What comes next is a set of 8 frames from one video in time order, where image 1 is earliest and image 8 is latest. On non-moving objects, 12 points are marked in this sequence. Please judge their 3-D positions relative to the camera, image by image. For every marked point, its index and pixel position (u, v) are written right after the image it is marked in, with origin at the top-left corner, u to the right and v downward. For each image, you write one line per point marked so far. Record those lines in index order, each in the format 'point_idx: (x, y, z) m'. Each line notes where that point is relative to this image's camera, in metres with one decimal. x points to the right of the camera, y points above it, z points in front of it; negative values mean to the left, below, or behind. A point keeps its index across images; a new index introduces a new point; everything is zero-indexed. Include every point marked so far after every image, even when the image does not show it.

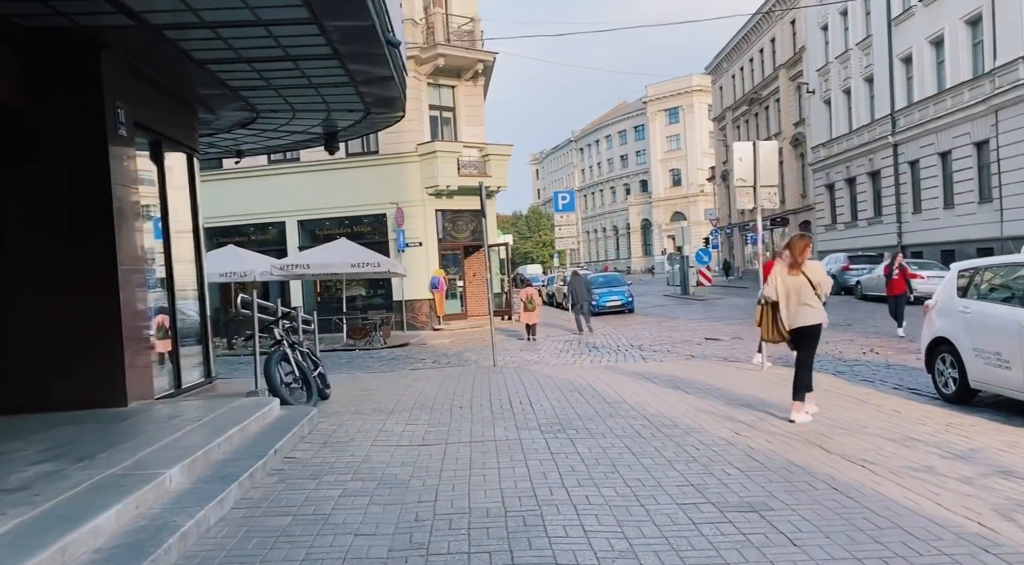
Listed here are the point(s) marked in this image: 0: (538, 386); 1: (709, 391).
0: (+0.3, -1.2, +9.2) m
1: (+2.2, -1.2, +8.5) m
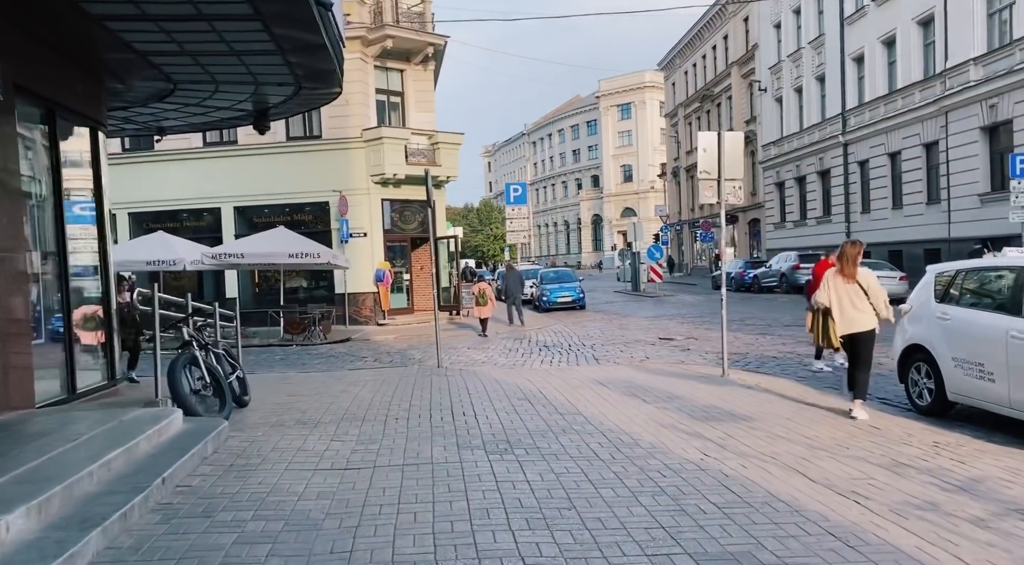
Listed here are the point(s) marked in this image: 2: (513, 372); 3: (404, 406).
0: (-0.3, -1.2, +8.3) m
1: (+1.6, -1.2, +7.8) m
2: (0.0, -1.3, +11.0) m
3: (-1.1, -1.2, +7.6) m
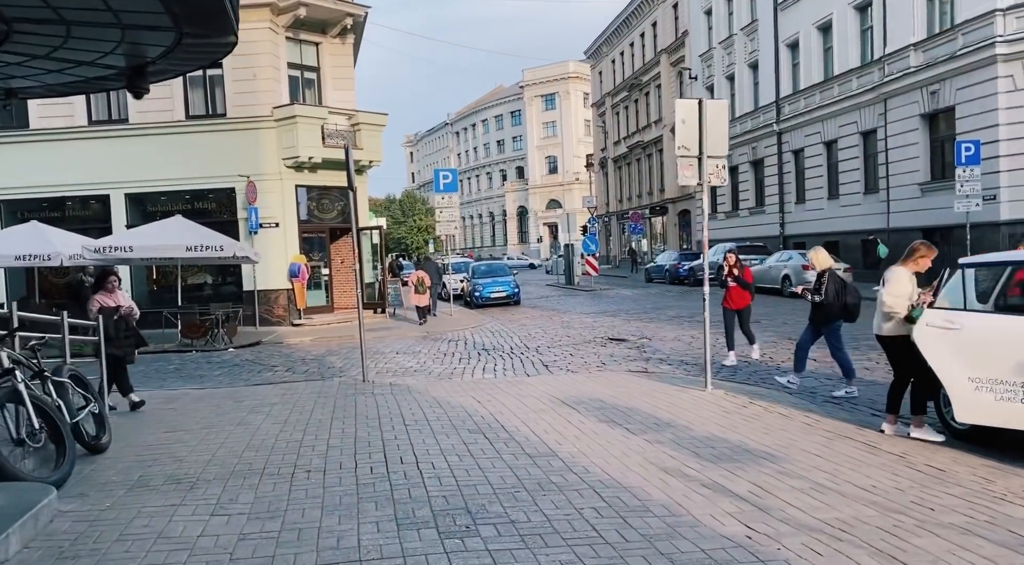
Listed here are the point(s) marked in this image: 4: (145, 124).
0: (-0.7, -1.2, +6.6) m
1: (+1.2, -1.2, +6.2) m
2: (-0.7, -1.2, +9.3) m
3: (-1.4, -1.2, +5.8) m
4: (-9.1, +3.9, +19.3) m
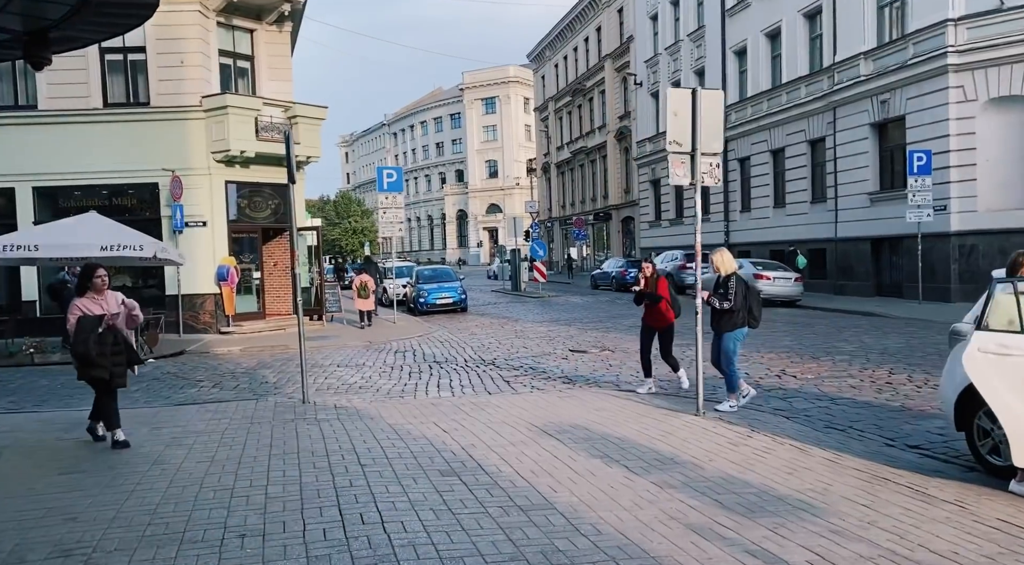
0: (-0.9, -1.3, +5.5) m
1: (+1.0, -1.3, +5.3) m
2: (-1.1, -1.3, +8.2) m
3: (-1.5, -1.3, +4.6) m
4: (-10.2, +3.9, +17.5) m
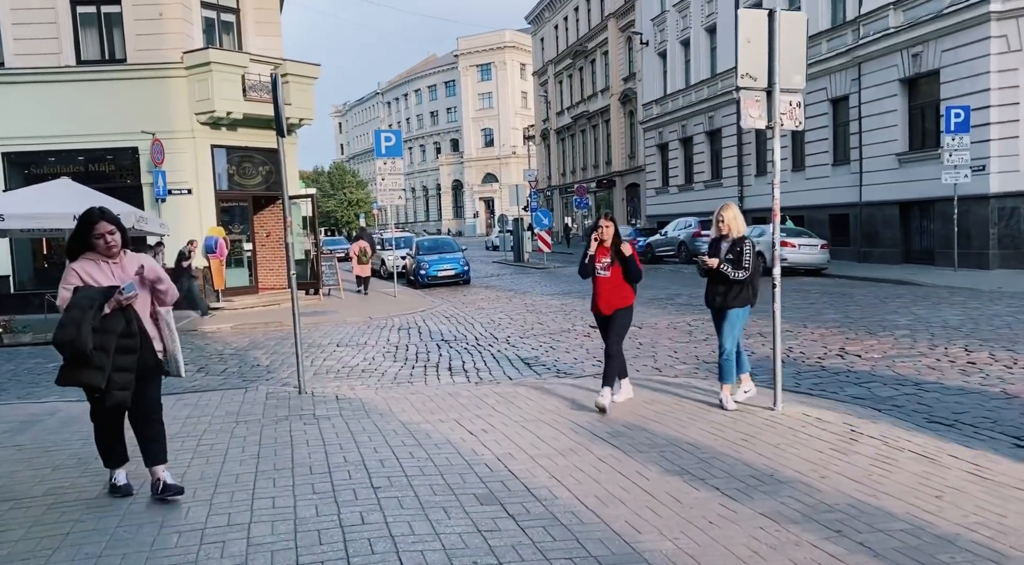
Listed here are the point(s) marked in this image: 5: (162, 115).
0: (-0.6, -1.1, +4.2) m
1: (+1.3, -1.1, +4.1) m
2: (-0.8, -1.0, +6.9) m
3: (-1.2, -1.2, +3.4) m
4: (-10.0, +4.4, +16.0) m
5: (-7.4, +3.5, +16.5) m
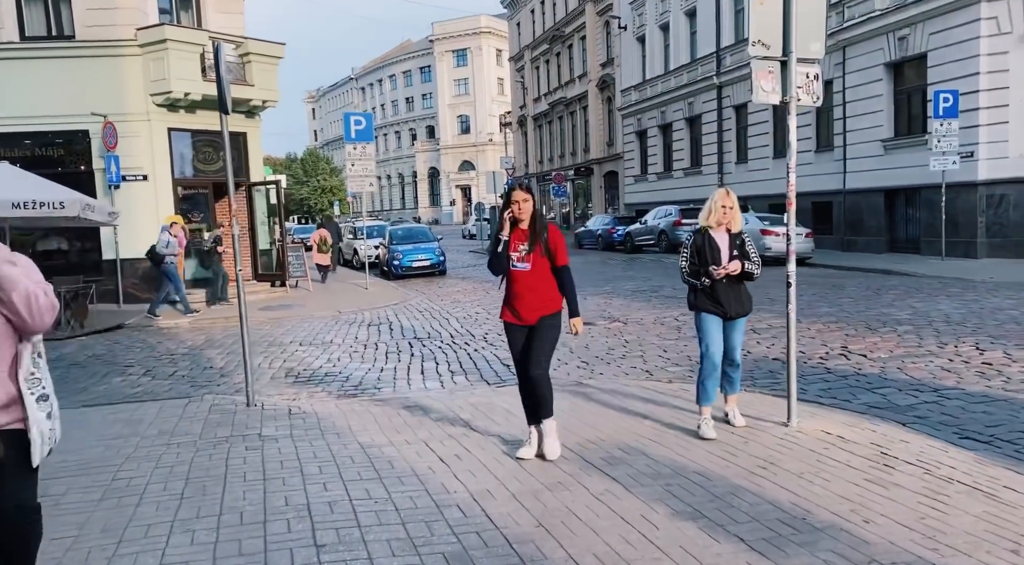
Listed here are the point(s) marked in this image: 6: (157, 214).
0: (-0.7, -1.1, +3.4) m
1: (+1.2, -1.1, +3.3) m
2: (-1.0, -1.0, +6.1) m
3: (-1.3, -1.2, +2.6) m
4: (-10.5, +4.6, +14.8) m
5: (-7.9, +3.7, +15.4) m
6: (-7.2, +1.4, +15.8) m
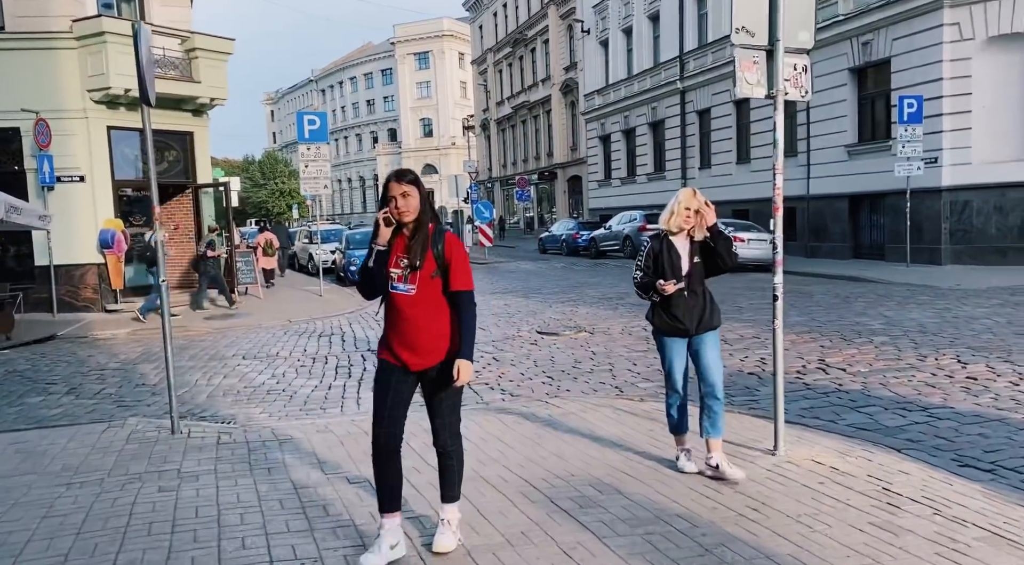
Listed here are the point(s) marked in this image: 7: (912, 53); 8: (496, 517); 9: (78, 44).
0: (-0.9, -1.2, +2.8) m
1: (+1.1, -1.2, +2.8) m
2: (-1.3, -1.1, +5.5) m
3: (-1.4, -1.3, +1.9) m
4: (-11.2, +4.4, +13.8) m
5: (-8.6, +3.5, +14.4) m
6: (-8.0, +1.3, +14.9) m
7: (+9.7, +5.5, +18.8) m
8: (0.0, -1.1, +3.8) m
9: (-8.1, +4.4, +14.4) m
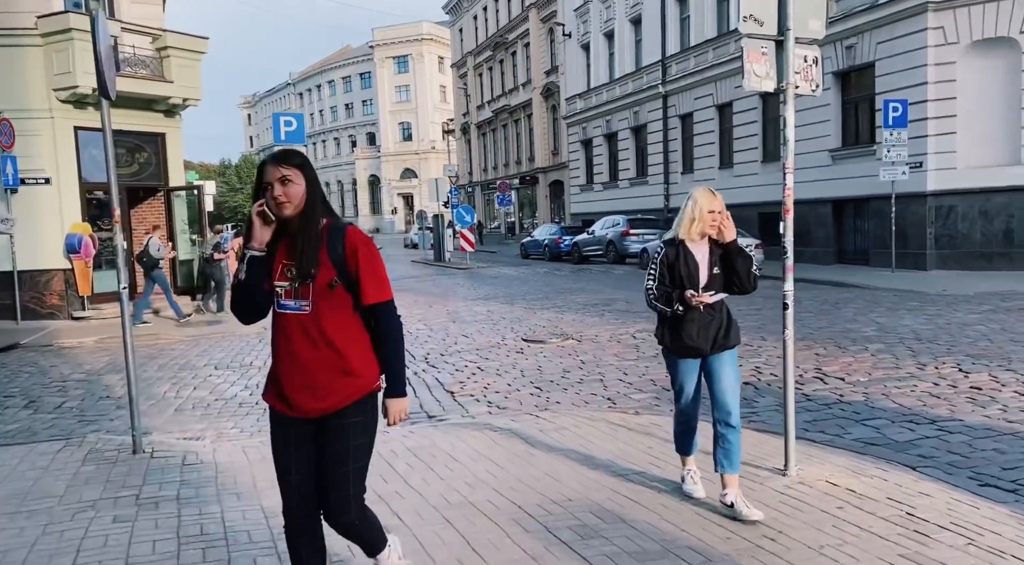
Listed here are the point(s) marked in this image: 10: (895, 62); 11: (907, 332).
0: (-0.9, -1.2, +2.4) m
1: (+1.1, -1.2, +2.5) m
2: (-1.4, -1.2, +5.1) m
3: (-1.4, -1.3, +1.5) m
4: (-11.5, +4.3, +13.1) m
5: (-8.9, +3.4, +13.8) m
6: (-8.3, +1.1, +14.3) m
7: (+9.3, +5.4, +18.7) m
8: (-0.1, -1.2, +3.4) m
9: (-8.4, +4.3, +13.9) m
10: (+9.2, +5.3, +18.7) m
11: (+5.0, -0.6, +9.9) m
